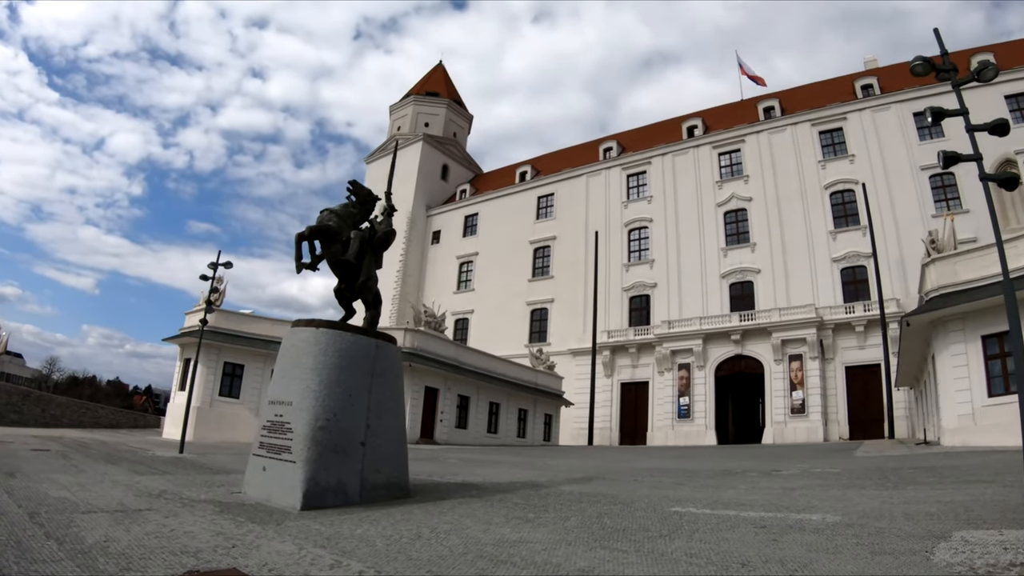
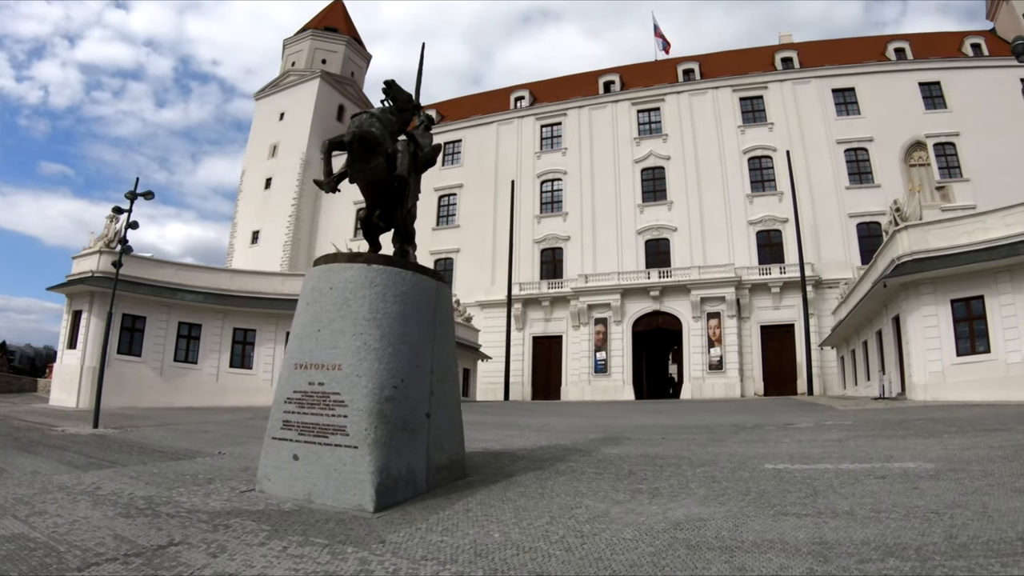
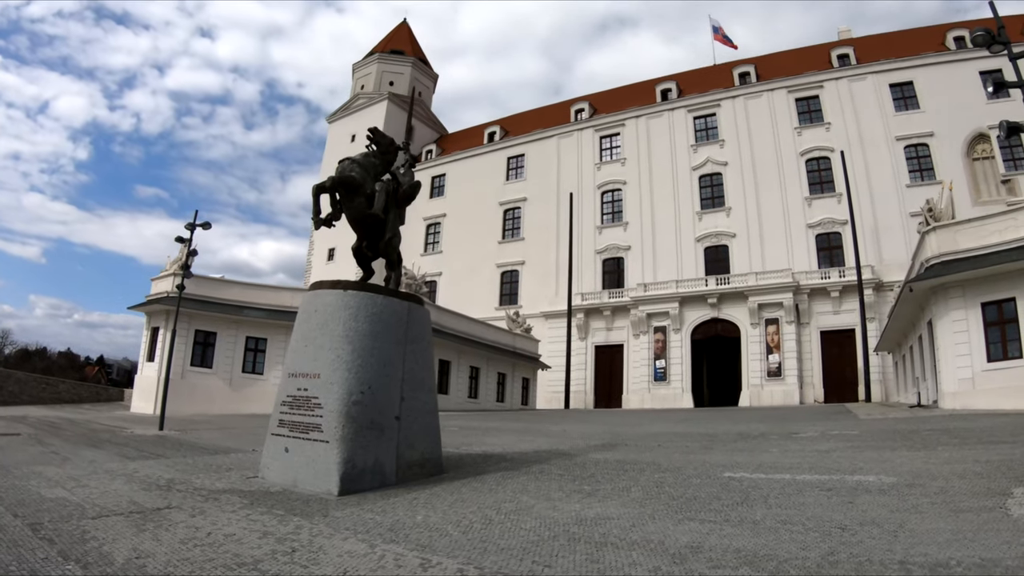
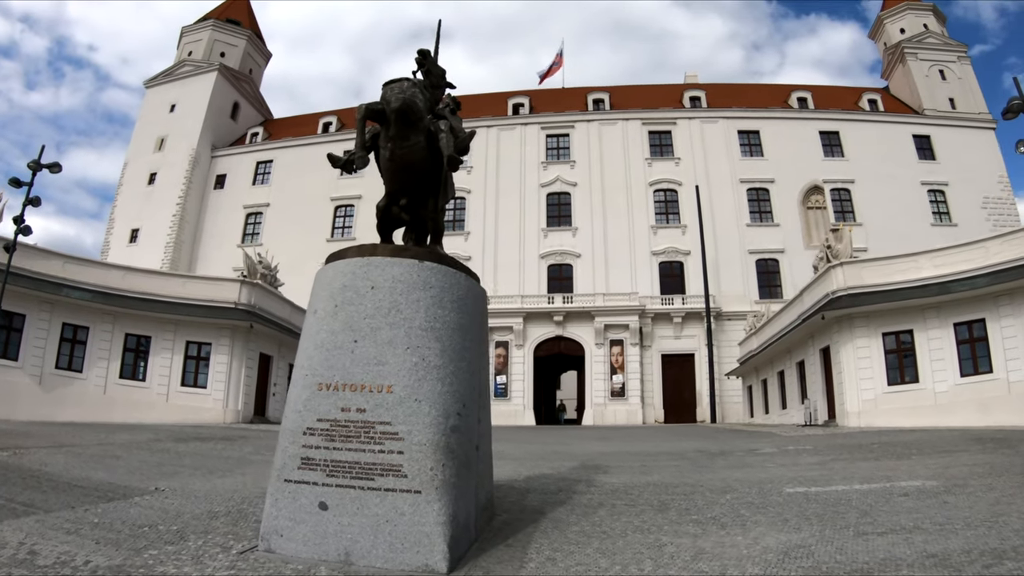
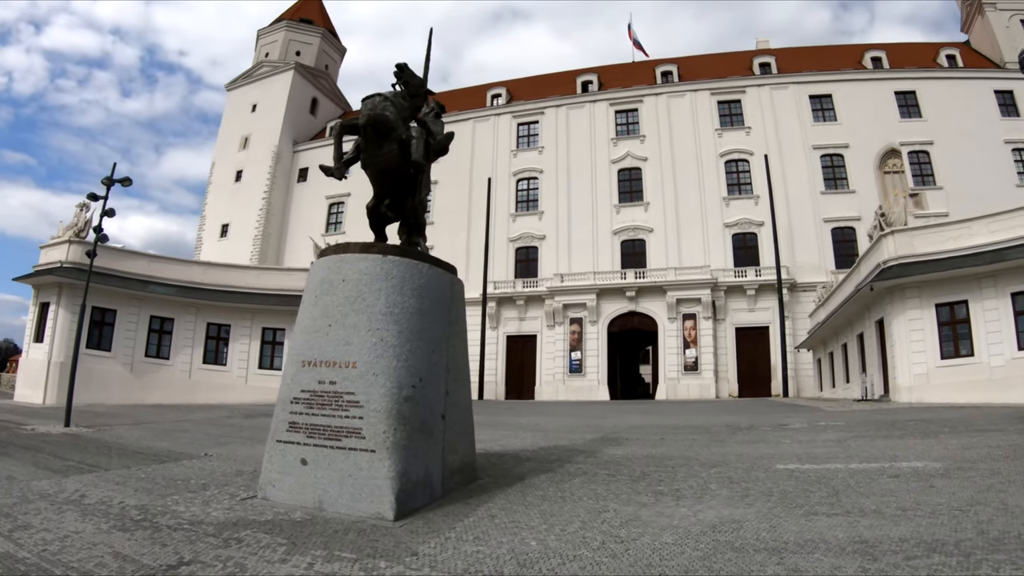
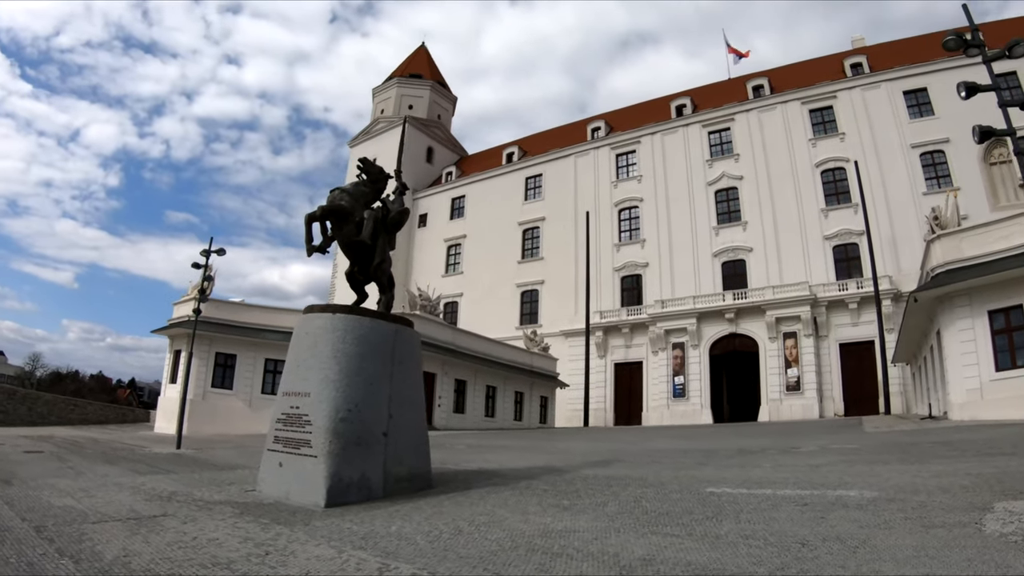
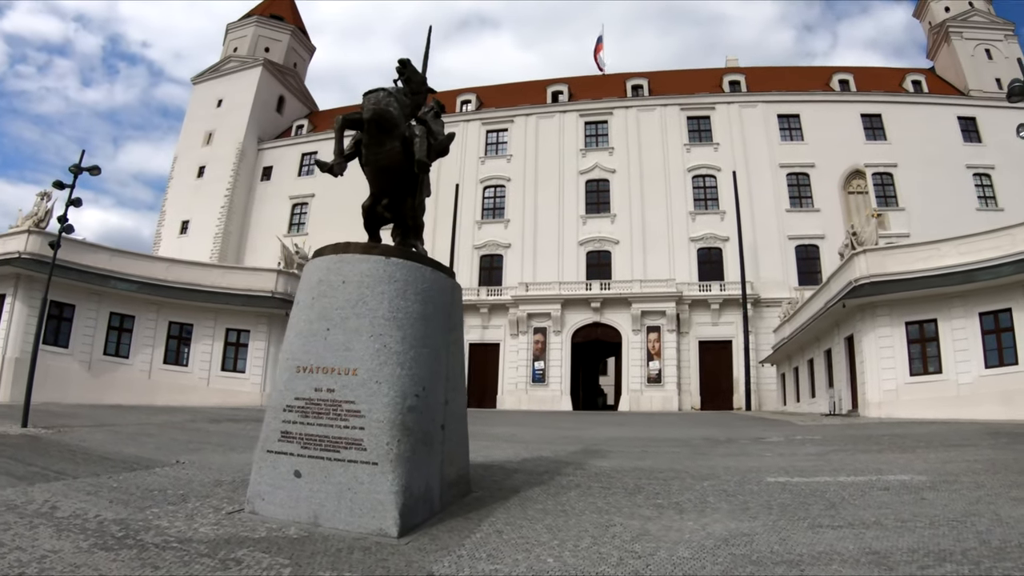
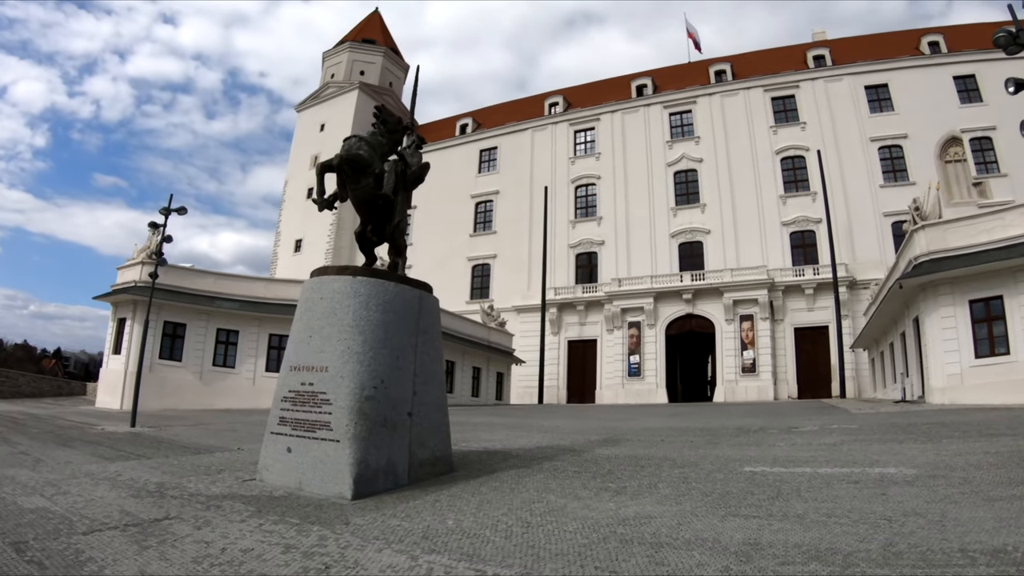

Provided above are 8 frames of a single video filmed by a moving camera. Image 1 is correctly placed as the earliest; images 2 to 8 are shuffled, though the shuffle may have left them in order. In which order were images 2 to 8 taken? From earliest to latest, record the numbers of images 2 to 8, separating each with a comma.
6, 3, 8, 2, 5, 7, 4
